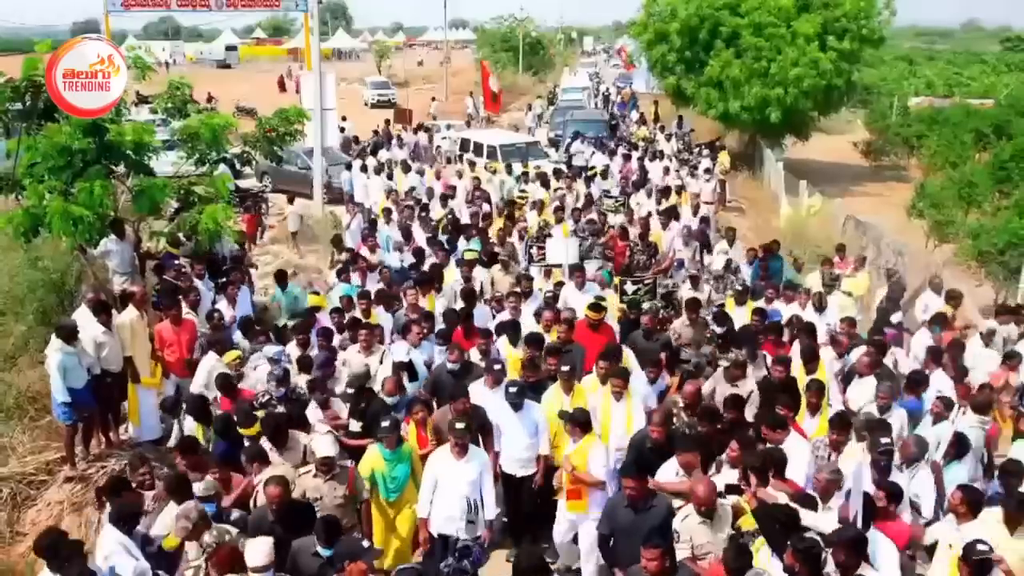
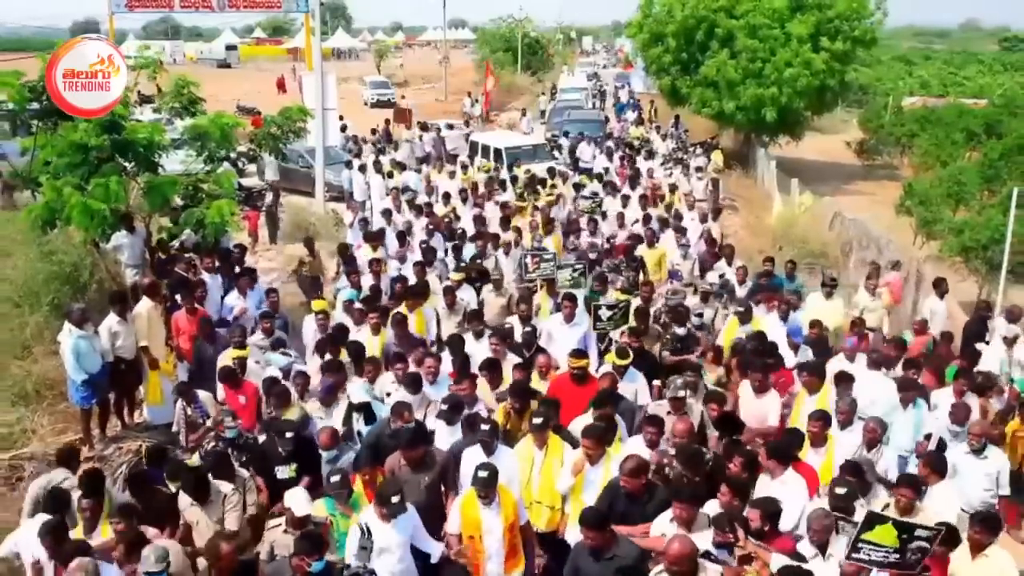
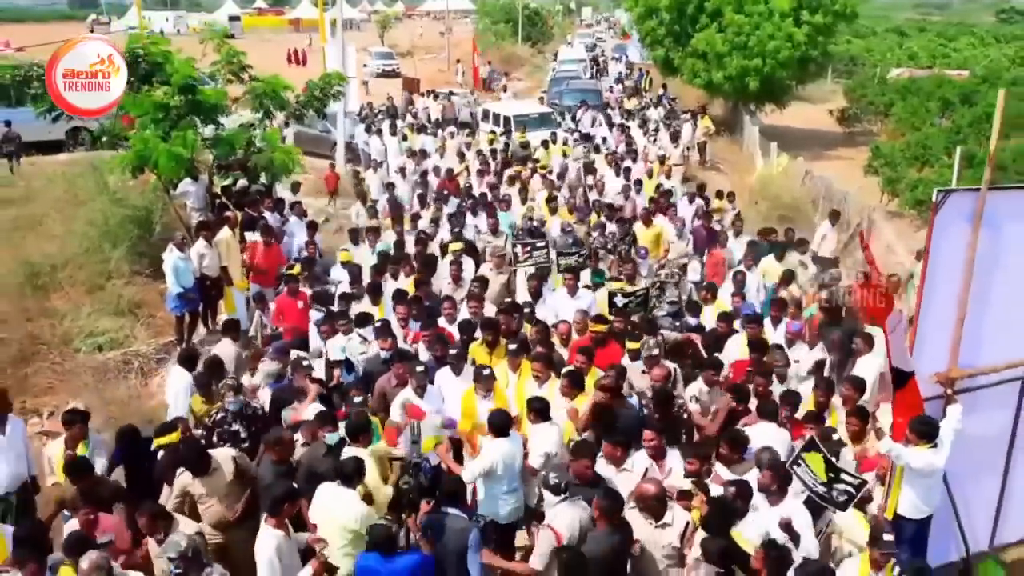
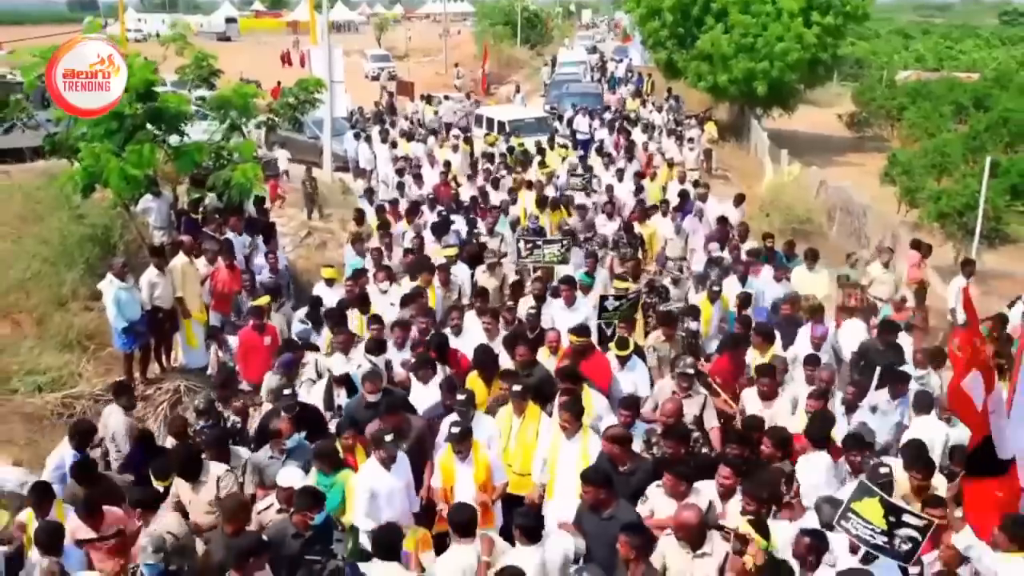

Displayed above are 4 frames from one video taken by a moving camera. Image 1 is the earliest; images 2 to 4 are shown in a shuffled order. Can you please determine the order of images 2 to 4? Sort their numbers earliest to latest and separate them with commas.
2, 4, 3
